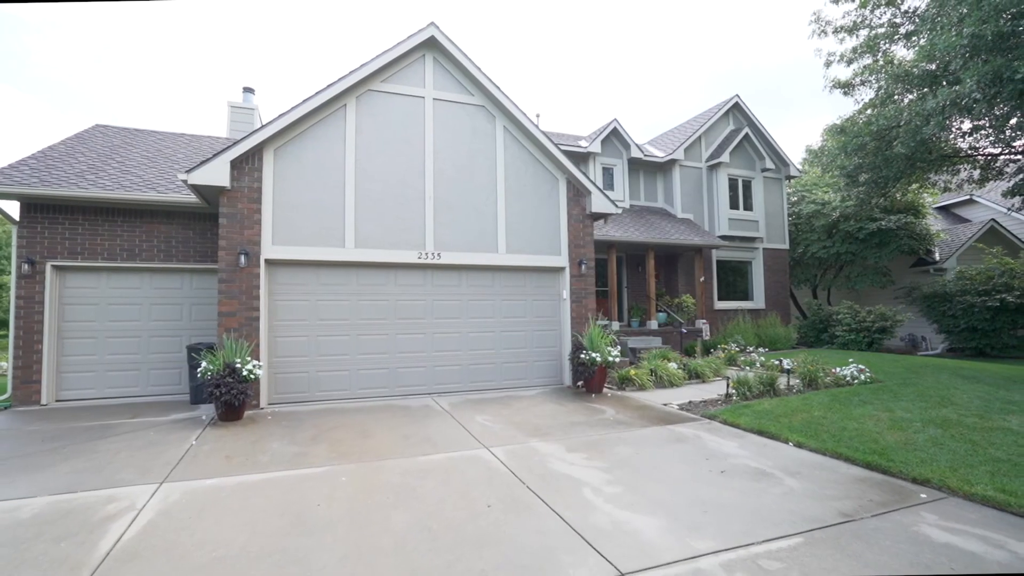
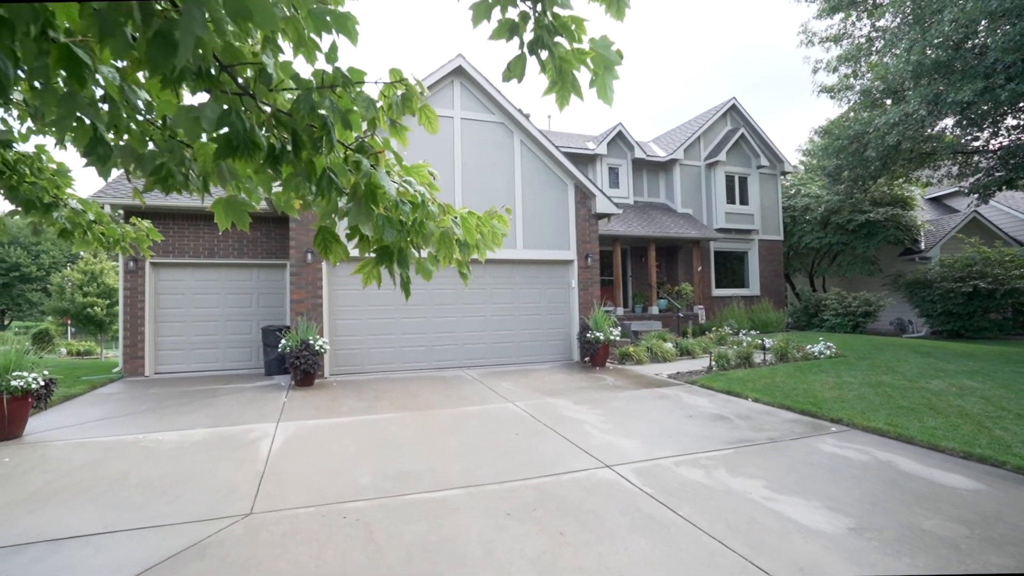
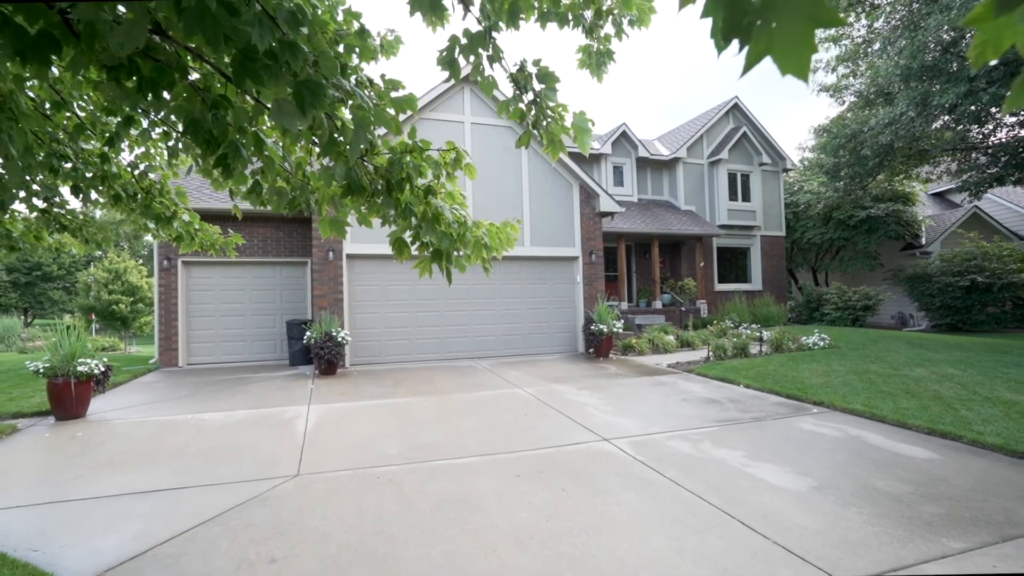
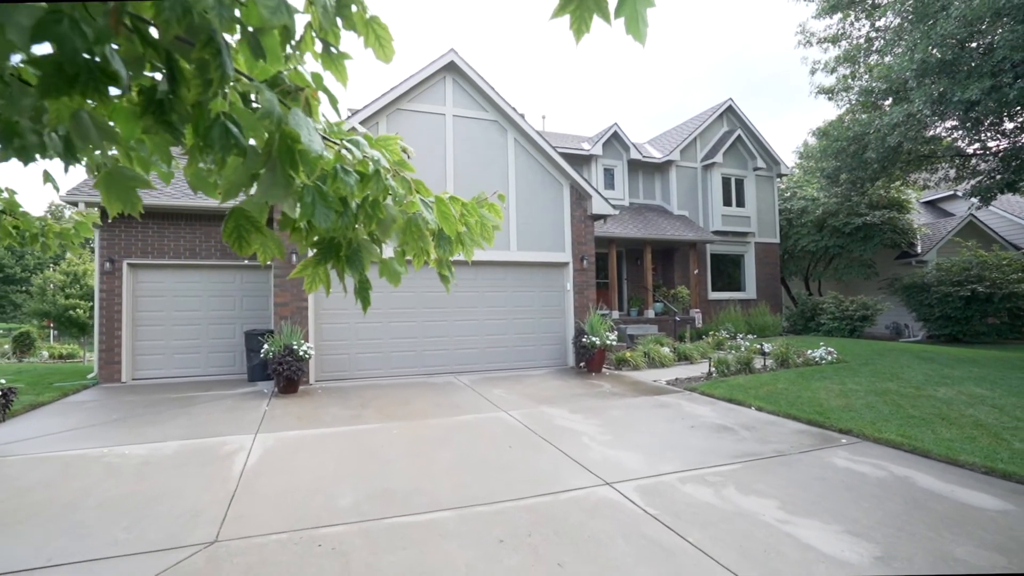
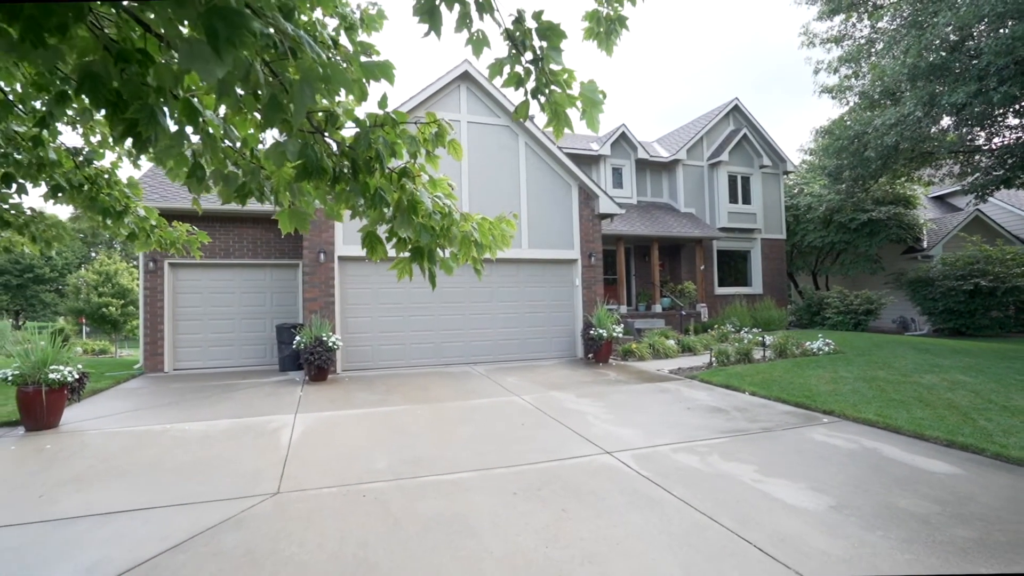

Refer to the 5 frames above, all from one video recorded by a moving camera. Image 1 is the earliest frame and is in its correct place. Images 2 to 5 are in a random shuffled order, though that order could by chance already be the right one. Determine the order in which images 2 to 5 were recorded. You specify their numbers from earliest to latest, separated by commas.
4, 2, 5, 3
